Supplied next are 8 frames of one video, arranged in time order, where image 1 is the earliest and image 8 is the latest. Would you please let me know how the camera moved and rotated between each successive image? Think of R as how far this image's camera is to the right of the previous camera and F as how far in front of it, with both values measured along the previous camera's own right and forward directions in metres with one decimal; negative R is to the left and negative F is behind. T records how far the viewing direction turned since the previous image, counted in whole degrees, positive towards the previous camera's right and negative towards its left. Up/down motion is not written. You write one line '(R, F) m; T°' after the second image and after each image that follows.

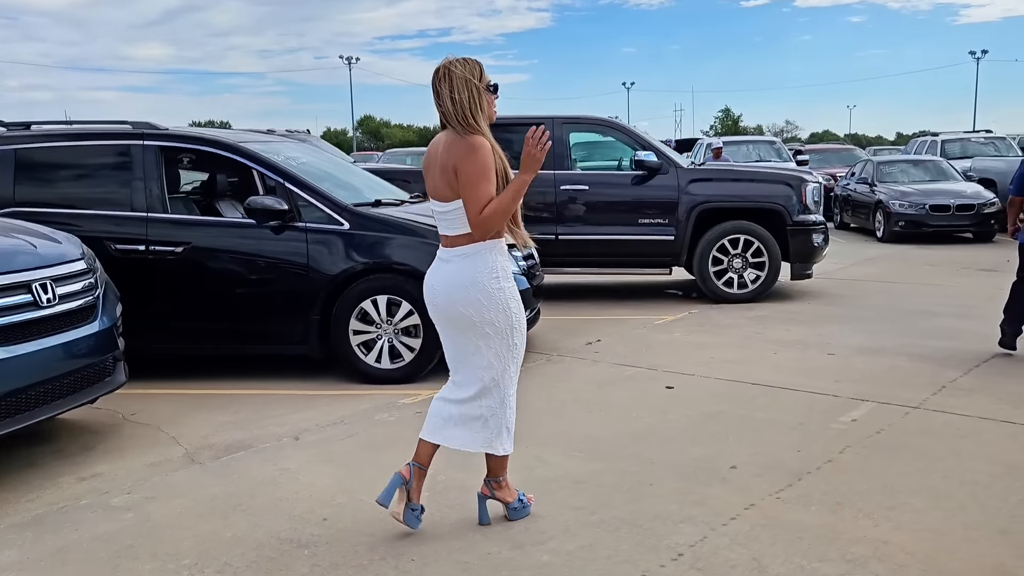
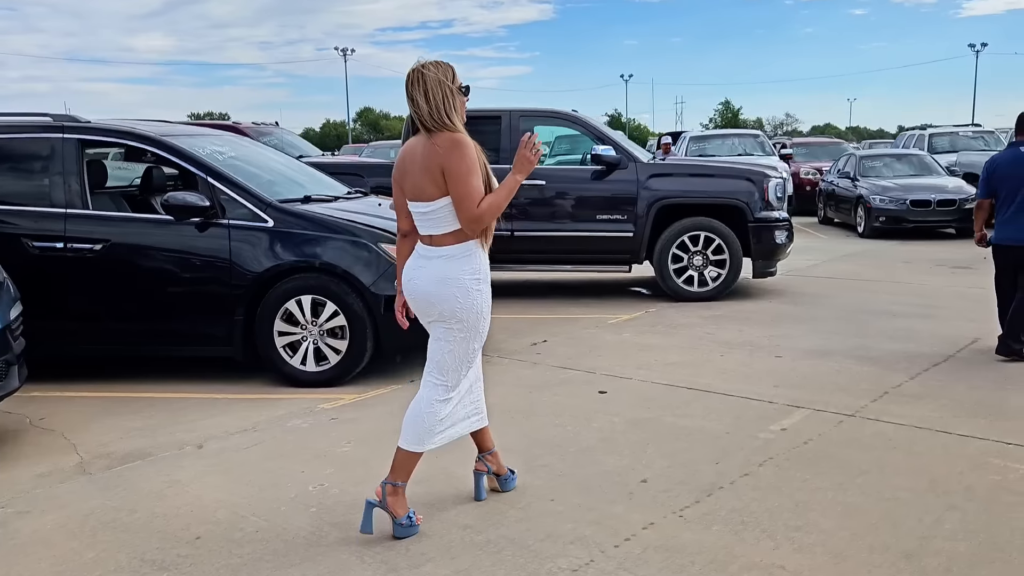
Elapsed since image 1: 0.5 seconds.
(+0.4, +0.2) m; 0°
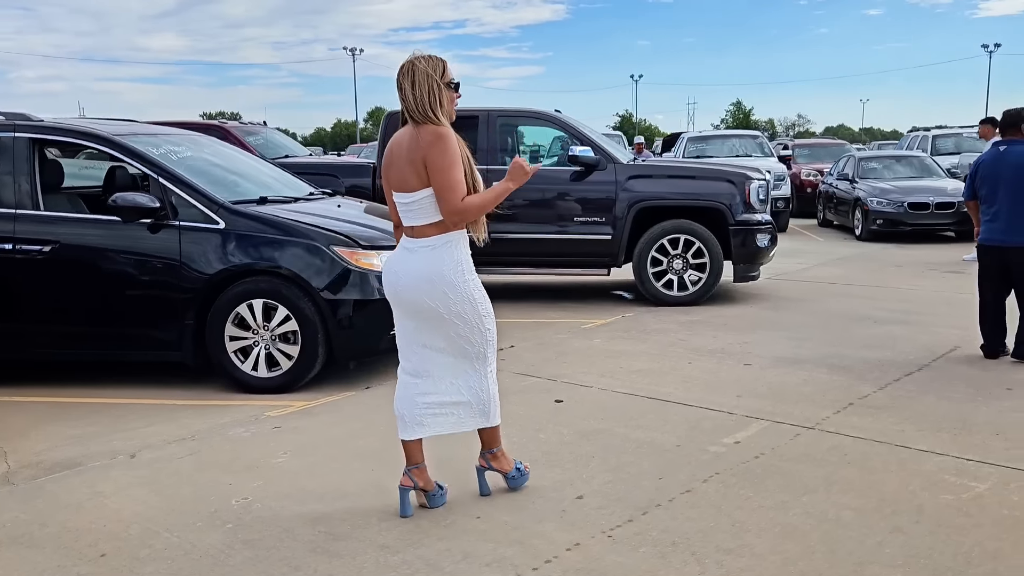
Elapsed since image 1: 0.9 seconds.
(+0.3, +0.2) m; -1°
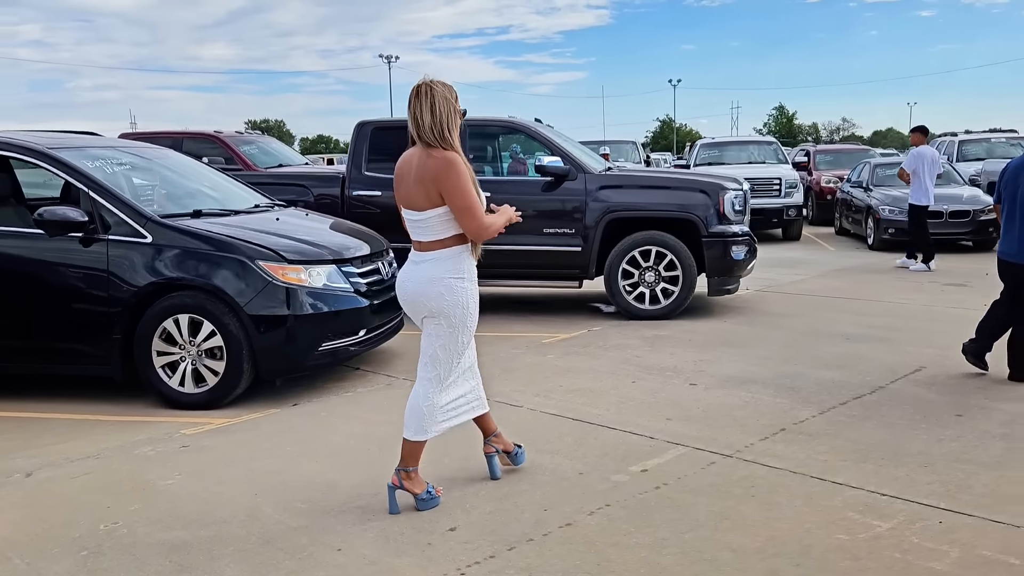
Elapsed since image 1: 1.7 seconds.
(+0.7, +0.2) m; -3°
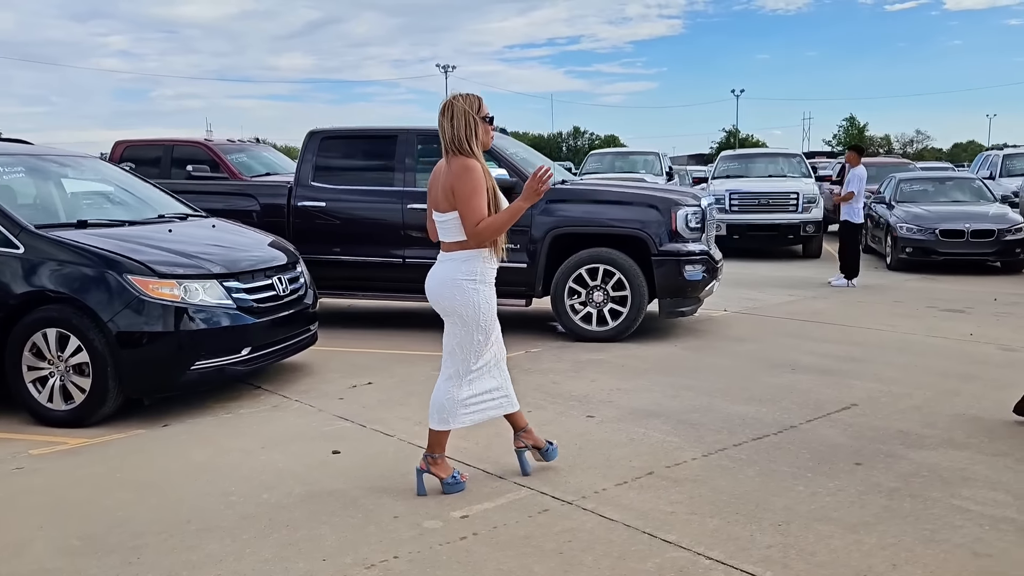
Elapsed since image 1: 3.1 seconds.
(+1.1, +0.4) m; -4°
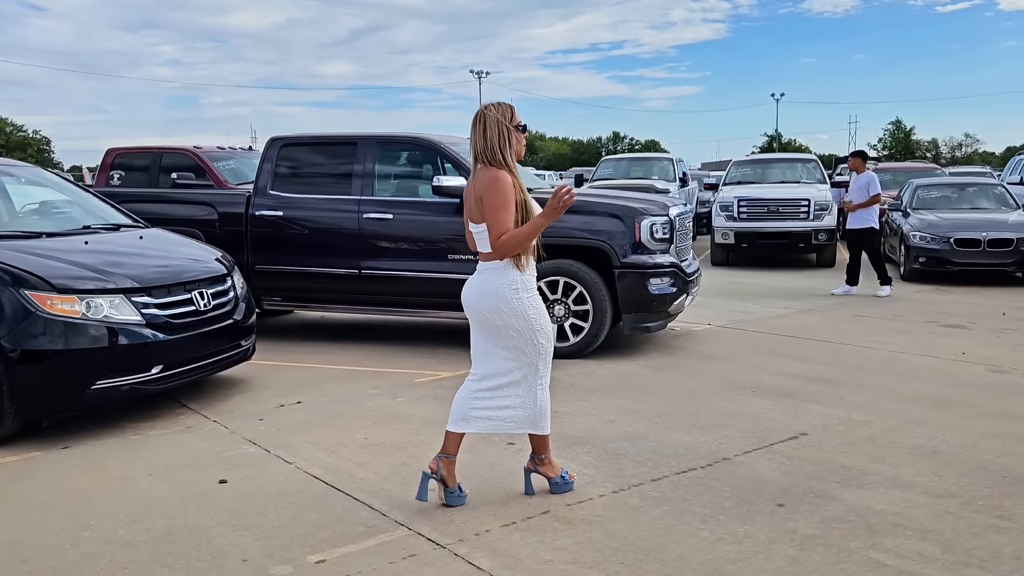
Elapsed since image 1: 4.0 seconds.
(+0.7, +0.4) m; -3°
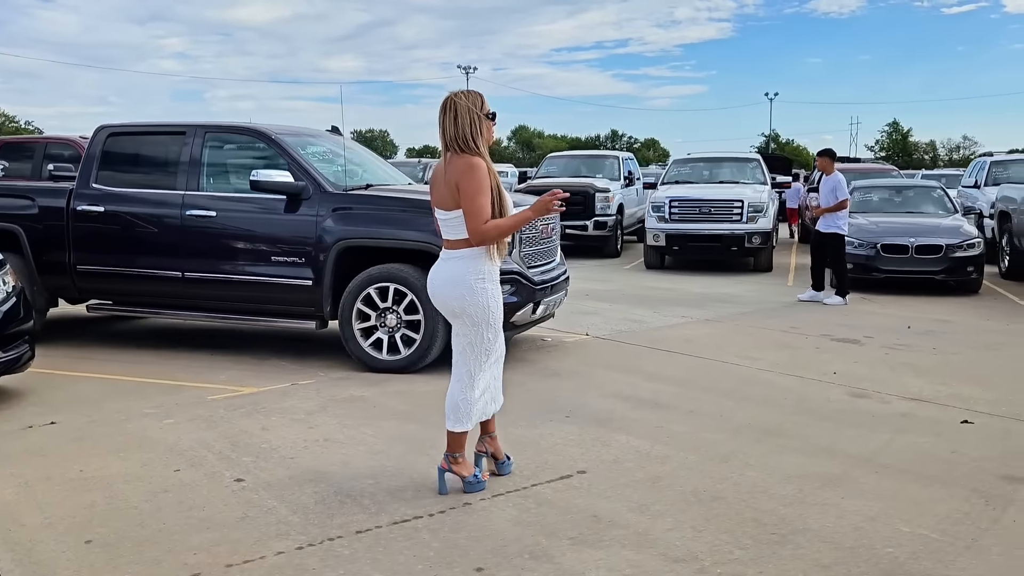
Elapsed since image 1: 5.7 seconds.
(+1.3, +0.6) m; 0°
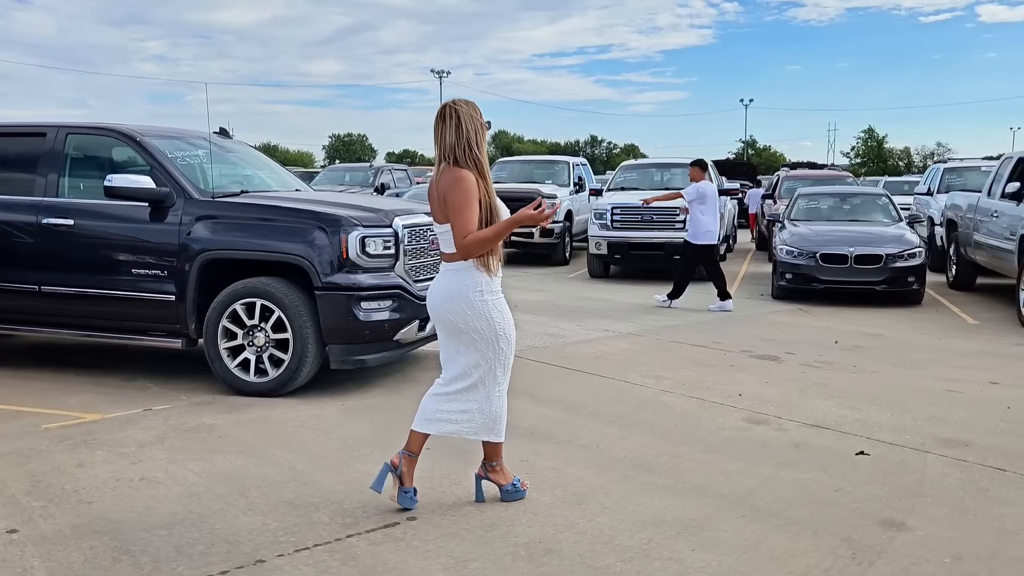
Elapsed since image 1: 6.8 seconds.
(+0.7, +0.5) m; +1°
